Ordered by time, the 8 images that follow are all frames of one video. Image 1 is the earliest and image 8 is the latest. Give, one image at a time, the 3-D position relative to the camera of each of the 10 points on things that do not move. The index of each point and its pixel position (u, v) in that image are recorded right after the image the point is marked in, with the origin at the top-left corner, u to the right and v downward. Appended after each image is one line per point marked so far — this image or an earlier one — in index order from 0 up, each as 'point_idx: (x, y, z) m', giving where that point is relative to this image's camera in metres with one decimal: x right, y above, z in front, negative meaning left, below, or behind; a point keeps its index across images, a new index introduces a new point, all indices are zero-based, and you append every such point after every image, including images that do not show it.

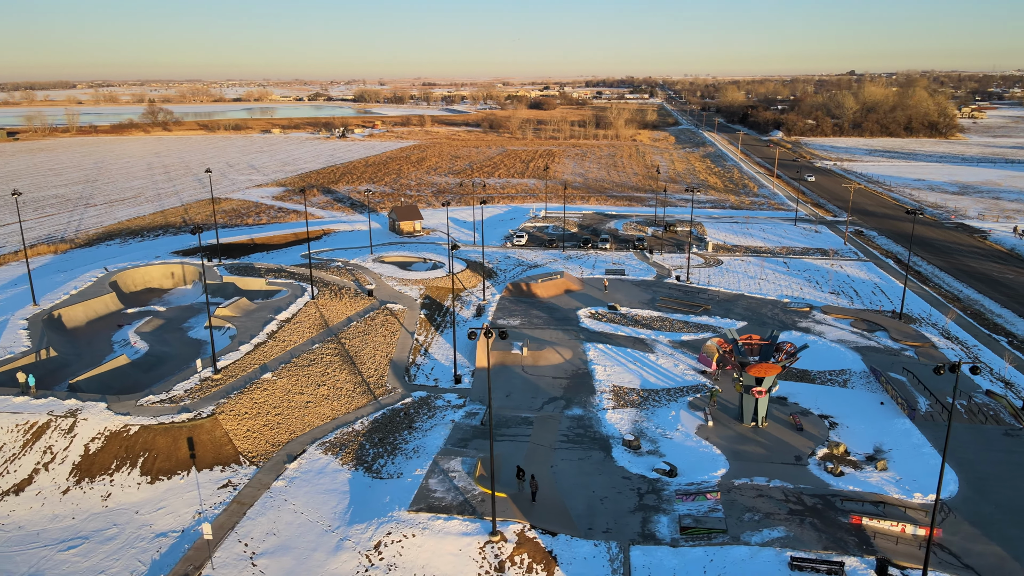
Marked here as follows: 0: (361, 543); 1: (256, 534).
0: (-4.0, -6.8, +19.4) m
1: (-6.9, -6.7, +19.9) m
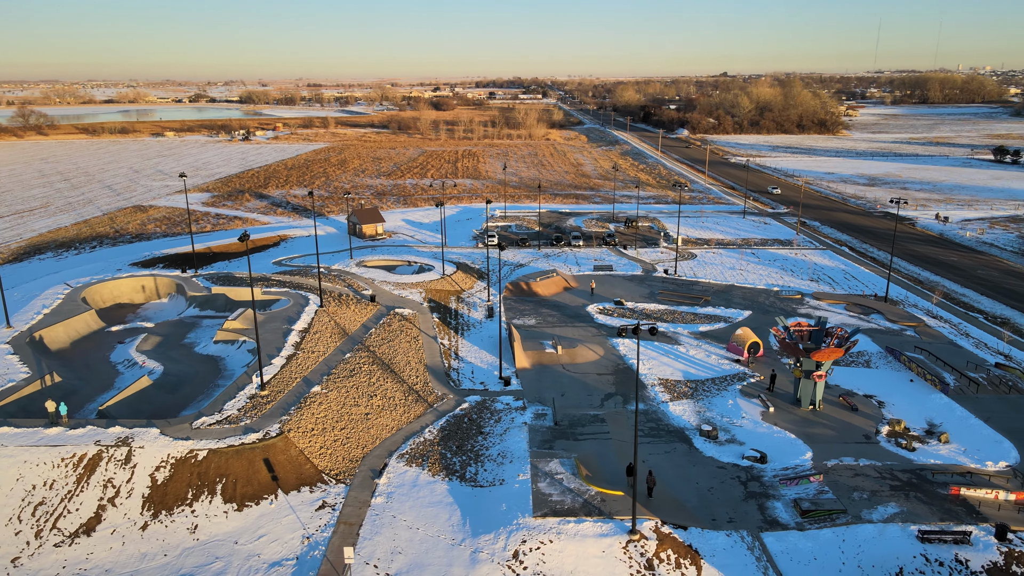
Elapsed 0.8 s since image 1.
0: (-0.4, -6.8, +18.7) m
1: (-3.3, -6.9, +18.8) m
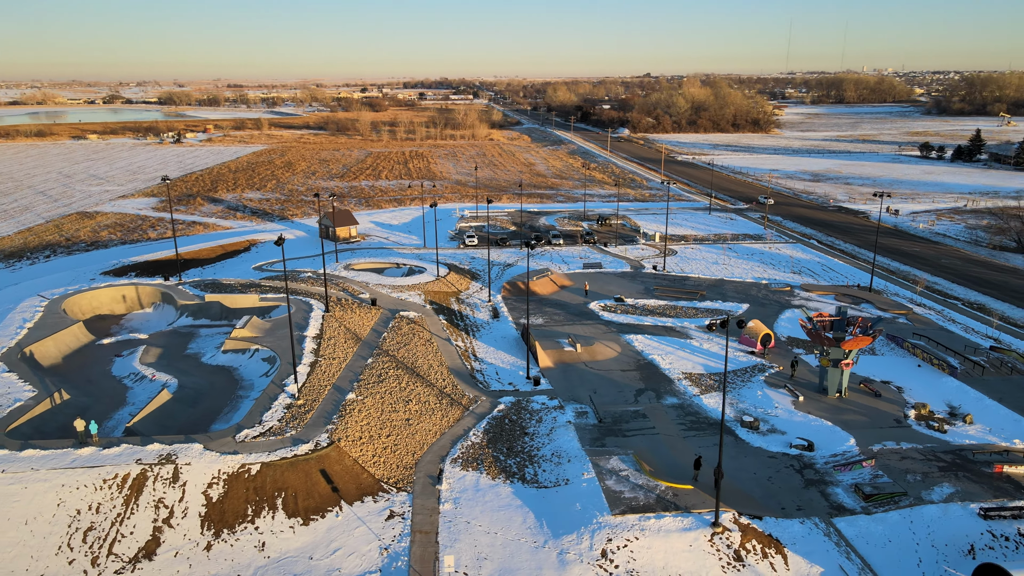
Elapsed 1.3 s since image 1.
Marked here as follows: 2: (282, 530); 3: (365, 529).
0: (+1.9, -6.8, +18.6) m
1: (-1.1, -6.9, +18.3) m
2: (-6.1, -6.5, +19.5) m
3: (-3.9, -6.5, +19.6) m
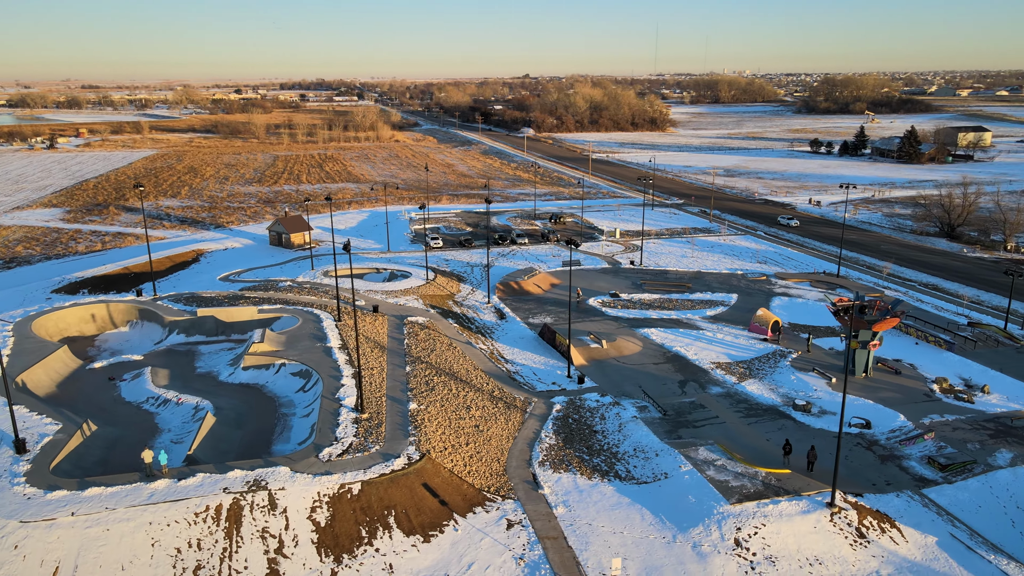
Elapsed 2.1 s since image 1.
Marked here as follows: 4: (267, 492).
0: (+5.3, -6.6, +18.8) m
1: (+2.5, -6.9, +18.1) m
2: (-2.7, -6.6, +18.5) m
3: (-0.5, -6.6, +18.9) m
4: (-6.5, -5.4, +19.5) m
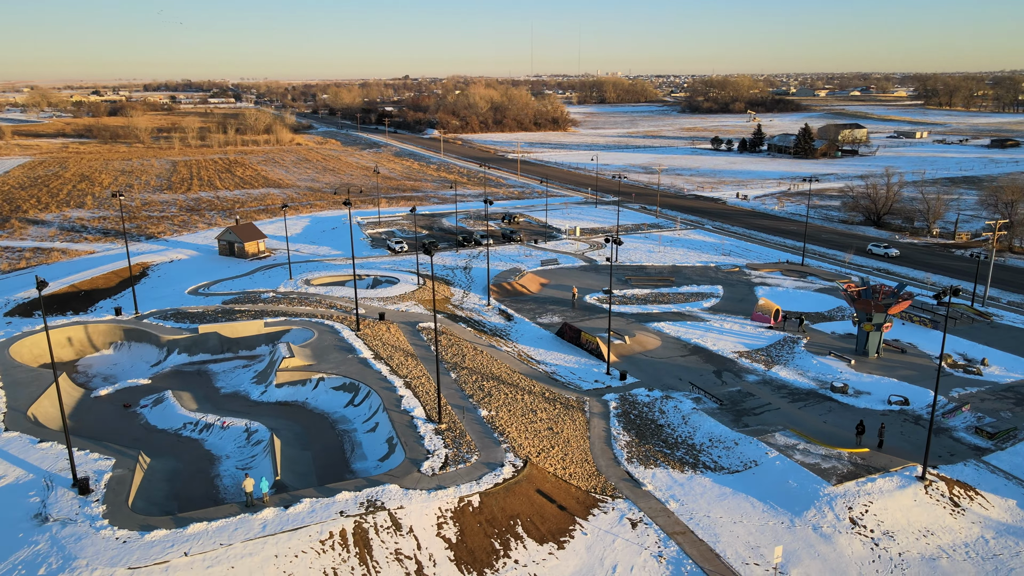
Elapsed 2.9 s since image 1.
0: (+8.7, -6.3, +19.5) m
1: (+6.0, -6.7, +18.4) m
2: (+0.8, -6.7, +18.1) m
3: (+2.9, -6.5, +18.8) m
4: (-3.2, -5.7, +18.4) m
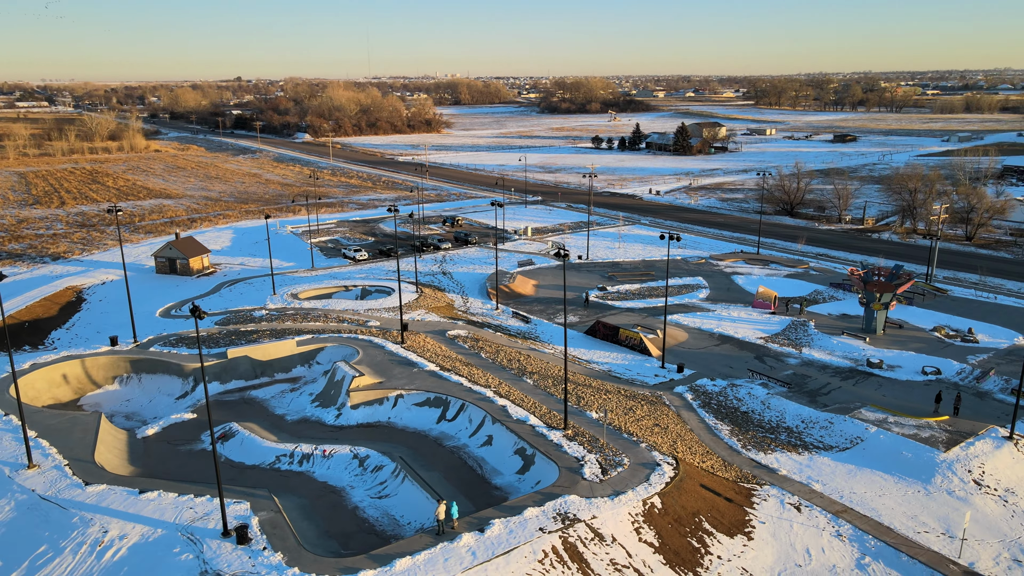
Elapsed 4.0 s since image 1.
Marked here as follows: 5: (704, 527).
0: (+13.2, -5.8, +21.3) m
1: (+10.8, -6.3, +19.7) m
2: (+5.8, -6.6, +18.3) m
3: (+7.7, -6.3, +19.4) m
4: (+1.8, -5.8, +17.9) m
5: (+4.9, -6.2, +18.8) m
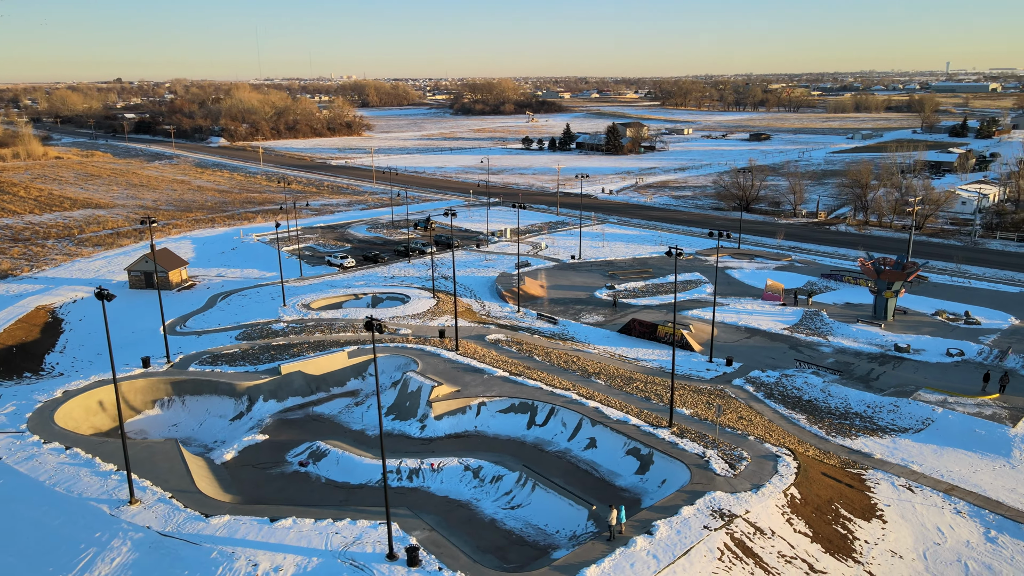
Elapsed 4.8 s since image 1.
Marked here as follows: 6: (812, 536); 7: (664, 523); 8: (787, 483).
0: (+16.7, -5.3, +22.9) m
1: (+14.5, -5.9, +21.0) m
2: (+9.7, -6.4, +19.0) m
3: (+11.4, -6.1, +20.4) m
4: (+5.7, -5.7, +18.2) m
5: (+8.8, -6.0, +19.4) m
6: (+7.5, -6.2, +18.2) m
7: (+3.6, -5.7, +17.7) m
8: (+7.4, -5.3, +19.8) m
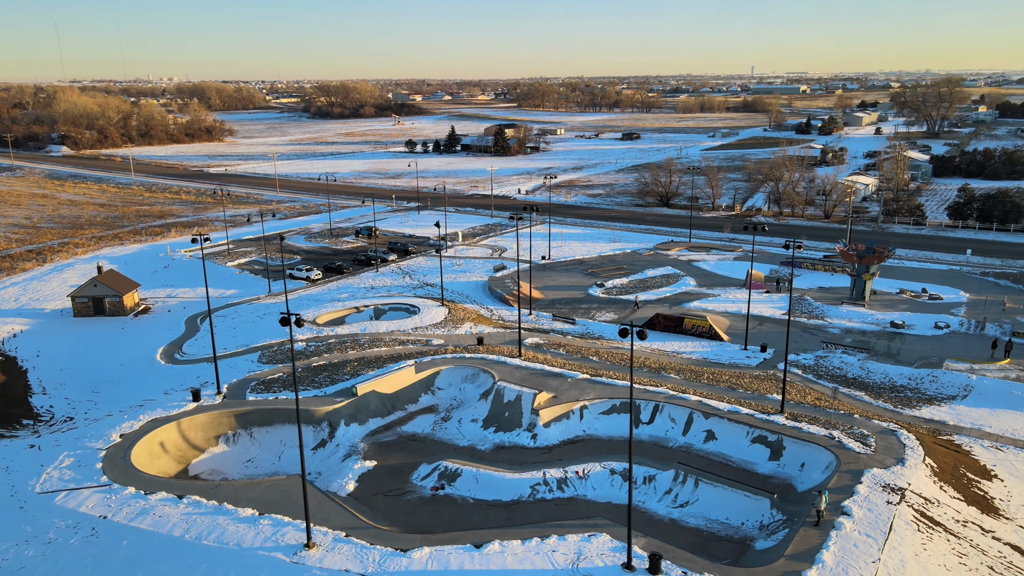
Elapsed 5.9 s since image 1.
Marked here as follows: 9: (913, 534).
0: (+20.3, -4.4, +26.3) m
1: (+18.6, -5.1, +24.0) m
2: (+14.3, -5.8, +21.1) m
3: (+15.7, -5.4, +22.8) m
4: (+10.6, -5.4, +19.5) m
5: (+13.3, -5.5, +21.3) m
6: (+12.3, -5.8, +19.9) m
7: (+8.6, -5.5, +18.7) m
8: (+11.9, -4.9, +21.4) m
9: (+9.6, -5.9, +17.6) m
